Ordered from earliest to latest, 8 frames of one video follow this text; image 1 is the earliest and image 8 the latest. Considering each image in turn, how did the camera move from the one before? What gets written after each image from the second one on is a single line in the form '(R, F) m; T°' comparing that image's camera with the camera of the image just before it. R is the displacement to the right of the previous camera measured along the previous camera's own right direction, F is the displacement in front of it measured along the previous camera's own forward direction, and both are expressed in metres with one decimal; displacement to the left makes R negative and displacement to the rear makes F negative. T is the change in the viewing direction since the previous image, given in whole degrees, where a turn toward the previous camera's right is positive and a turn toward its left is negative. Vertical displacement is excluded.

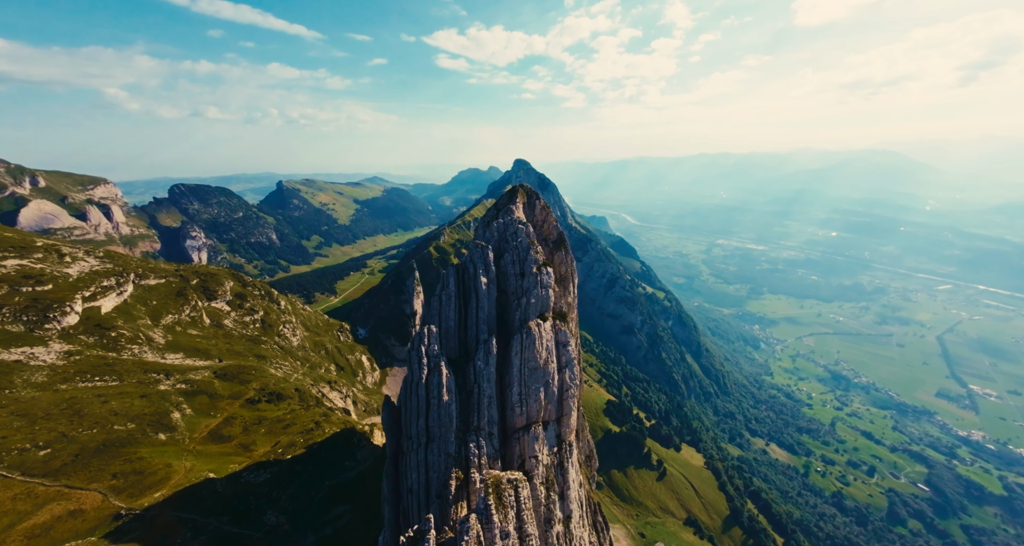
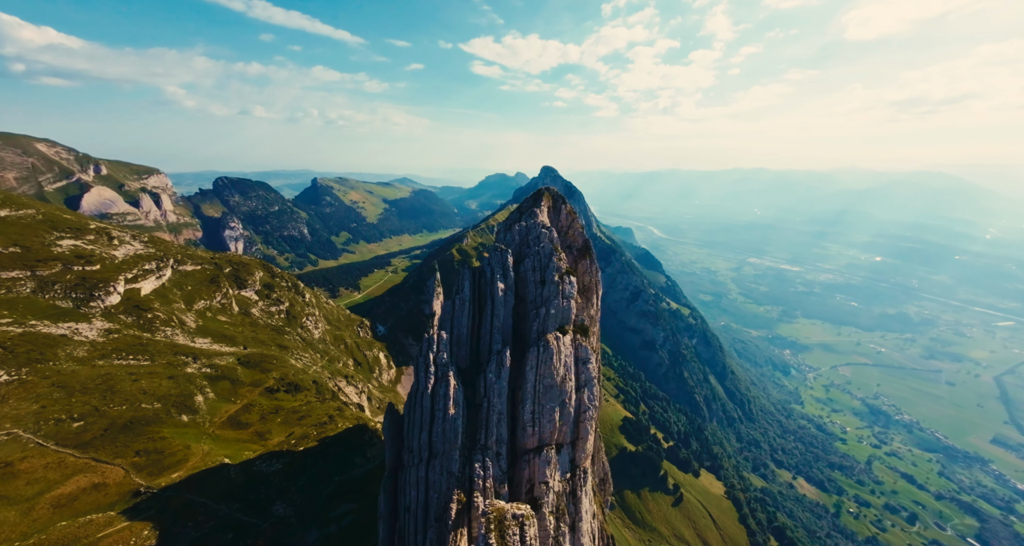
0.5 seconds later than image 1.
(+0.1, +1.5) m; -3°
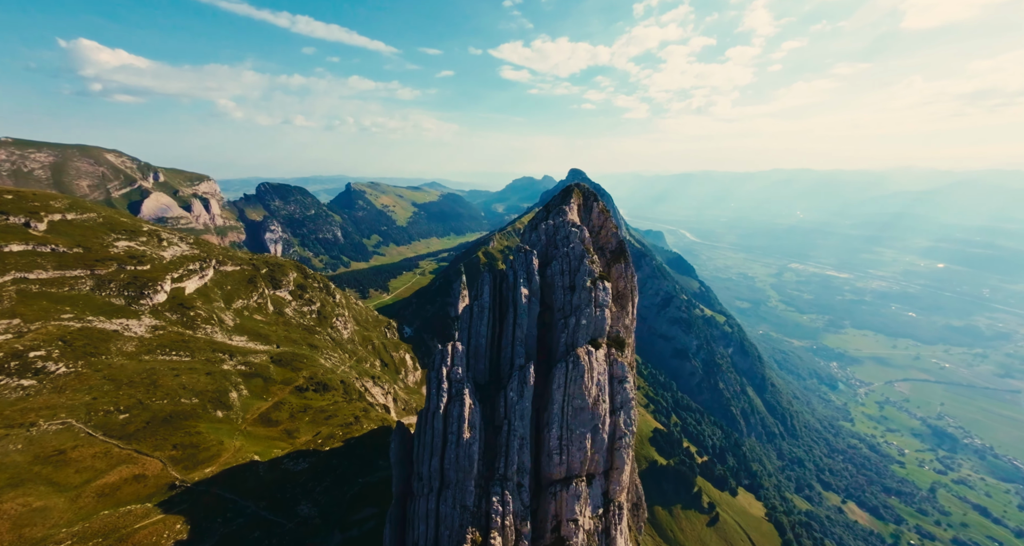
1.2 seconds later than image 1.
(+0.1, +2.2) m; -4°
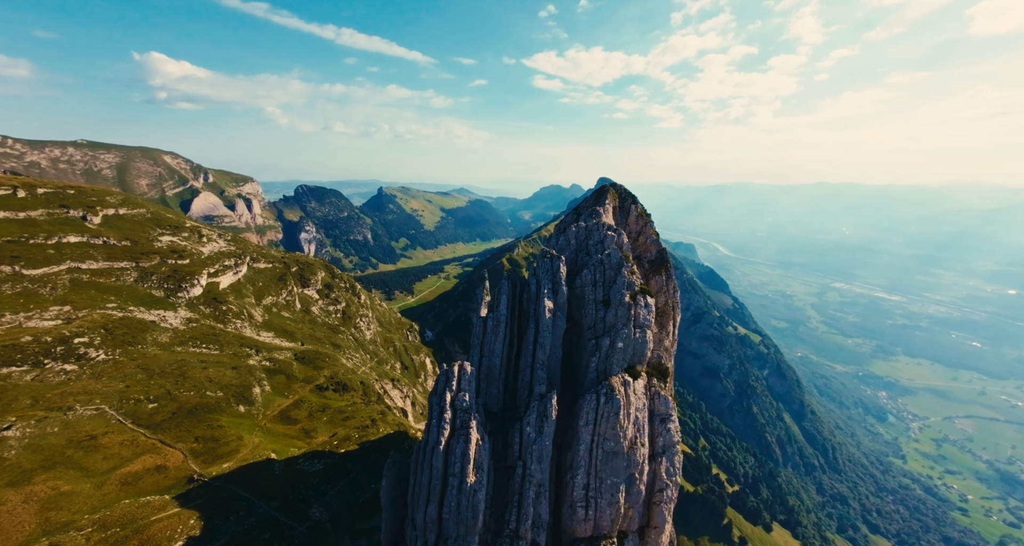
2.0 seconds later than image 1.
(0.0, +2.7) m; -3°
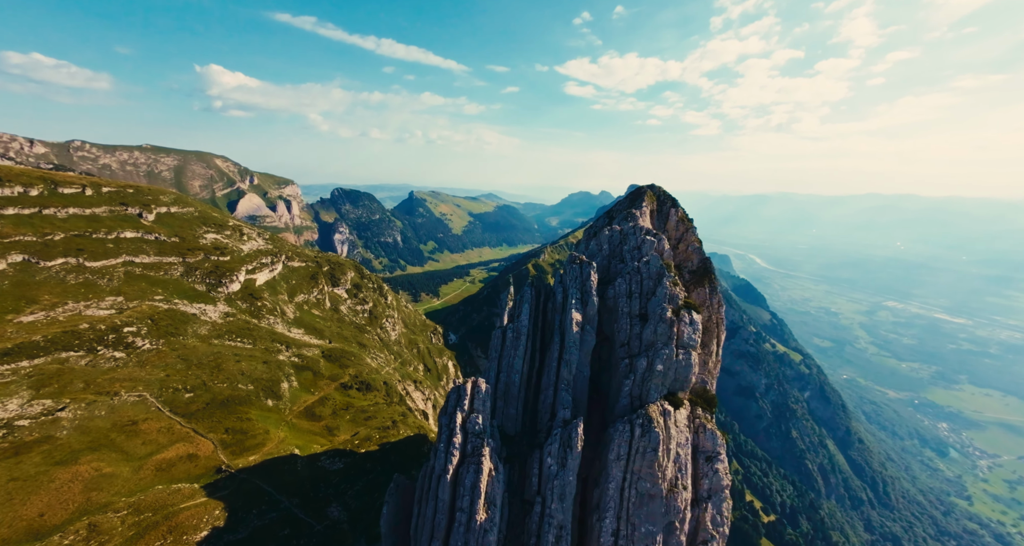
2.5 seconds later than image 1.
(+0.1, +1.6) m; -3°
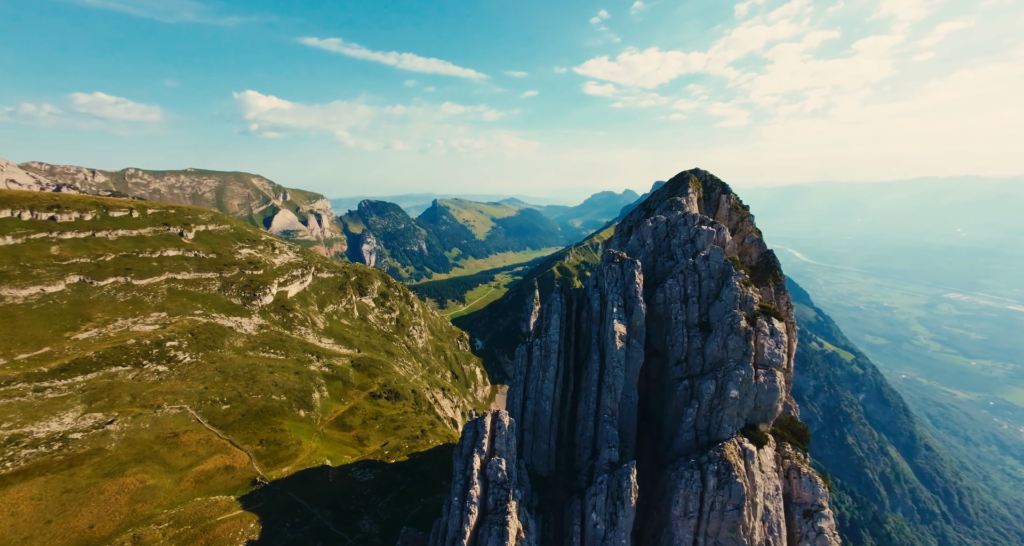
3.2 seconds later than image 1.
(-0.1, +2.6) m; -3°
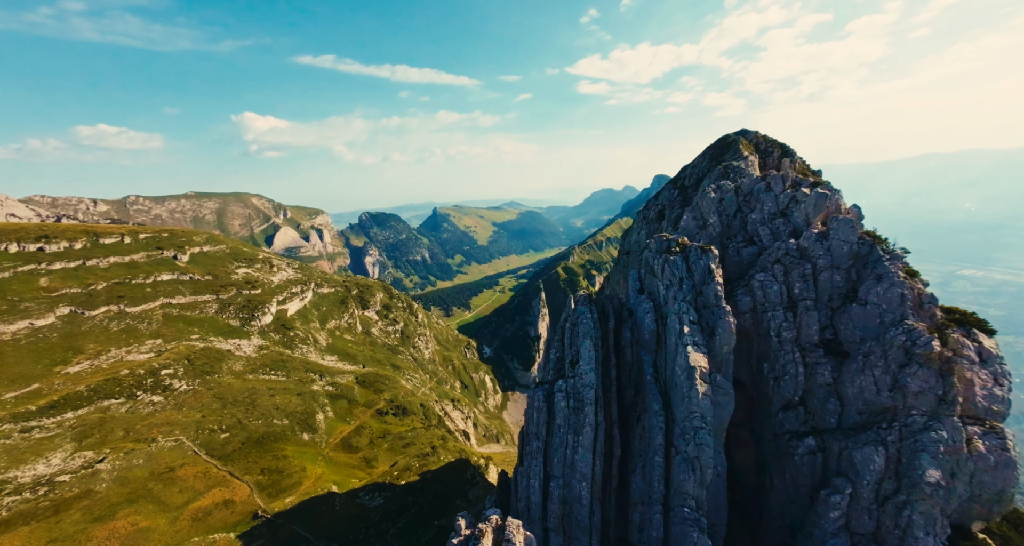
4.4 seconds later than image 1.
(+0.2, +5.1) m; -1°
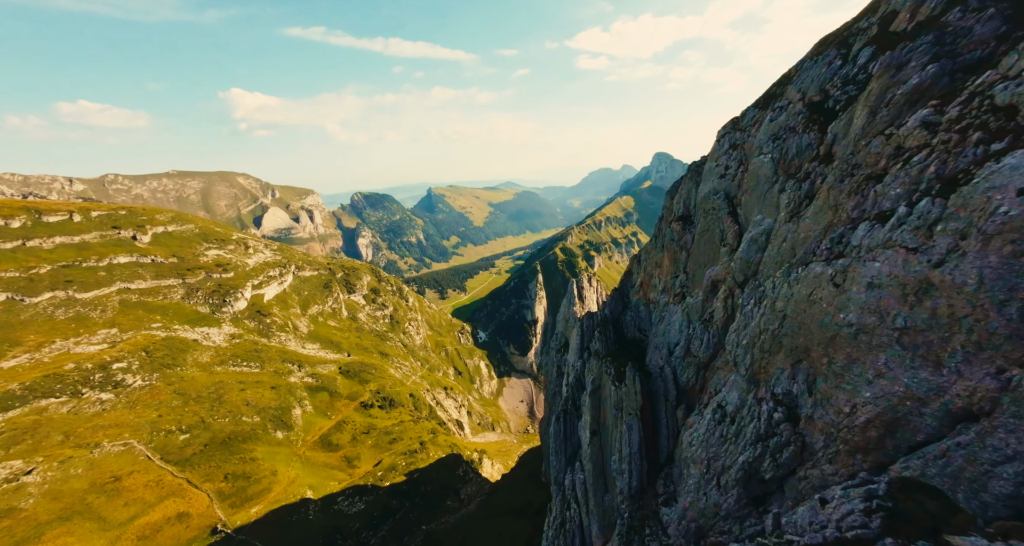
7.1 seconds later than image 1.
(+0.4, +11.4) m; 0°
